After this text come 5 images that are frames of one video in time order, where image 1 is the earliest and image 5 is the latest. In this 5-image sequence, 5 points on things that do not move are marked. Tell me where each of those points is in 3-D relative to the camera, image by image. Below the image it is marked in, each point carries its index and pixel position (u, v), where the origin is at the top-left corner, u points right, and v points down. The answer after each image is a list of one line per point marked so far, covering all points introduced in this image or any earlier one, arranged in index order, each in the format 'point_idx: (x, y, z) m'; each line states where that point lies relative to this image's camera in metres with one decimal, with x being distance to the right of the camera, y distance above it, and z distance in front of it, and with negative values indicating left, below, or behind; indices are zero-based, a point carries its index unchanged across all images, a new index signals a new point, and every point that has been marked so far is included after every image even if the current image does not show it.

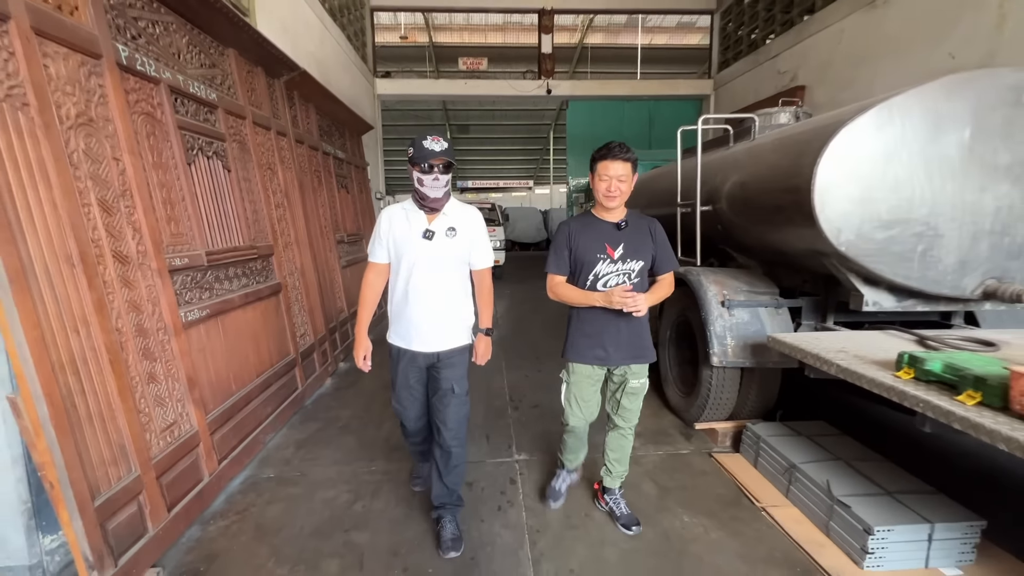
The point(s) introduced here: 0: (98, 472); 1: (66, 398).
0: (-1.5, -0.7, +1.7) m
1: (-1.5, -0.4, +1.7) m
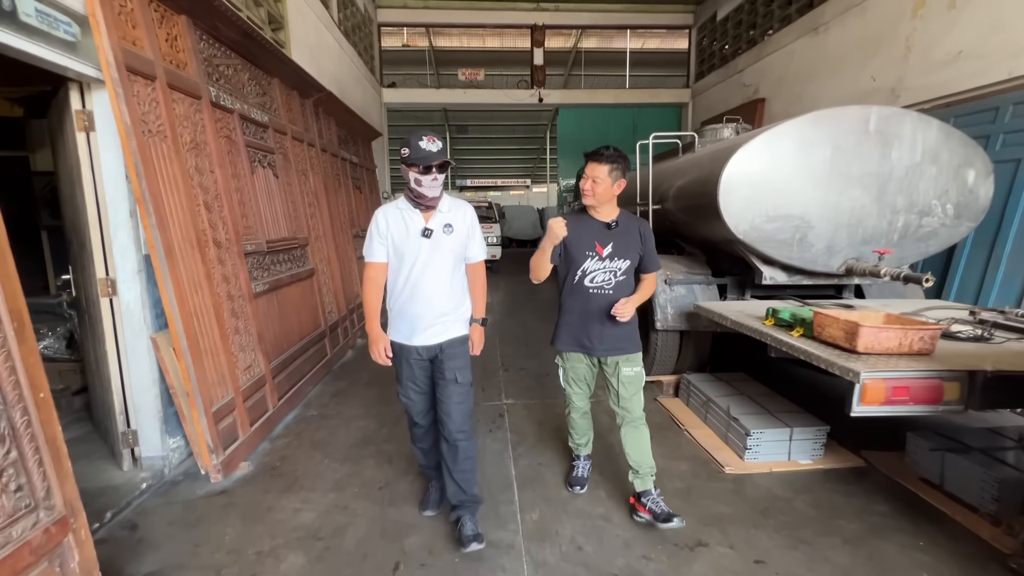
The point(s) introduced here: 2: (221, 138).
0: (-1.6, -0.5, +2.5) m
1: (-1.6, -0.2, +2.4) m
2: (-1.8, +0.9, +2.9) m
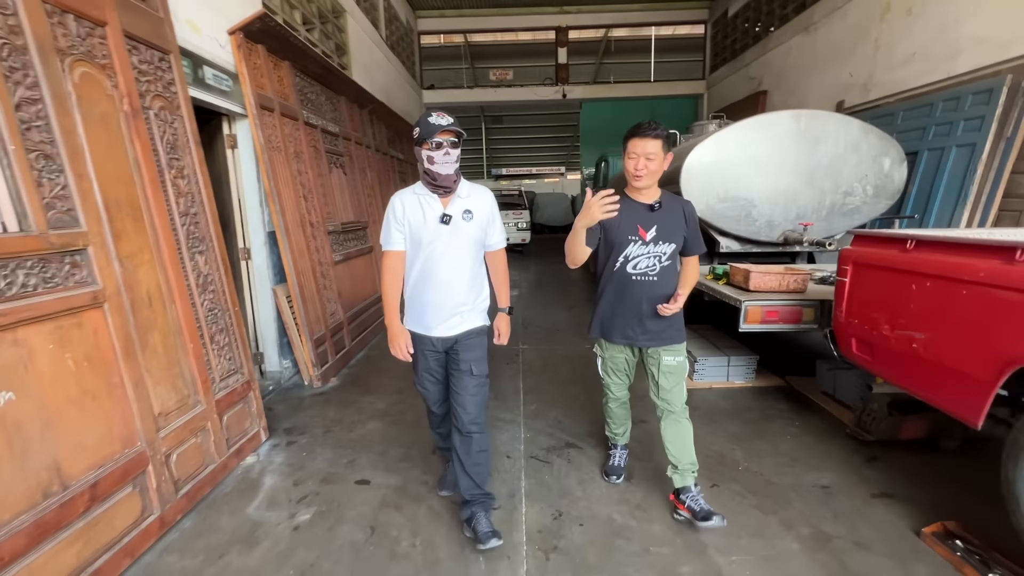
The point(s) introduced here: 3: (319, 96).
0: (-1.5, -0.3, +3.6) m
1: (-1.5, 0.0, +3.5) m
2: (-1.7, +1.2, +4.0) m
3: (-1.8, +1.8, +4.4) m
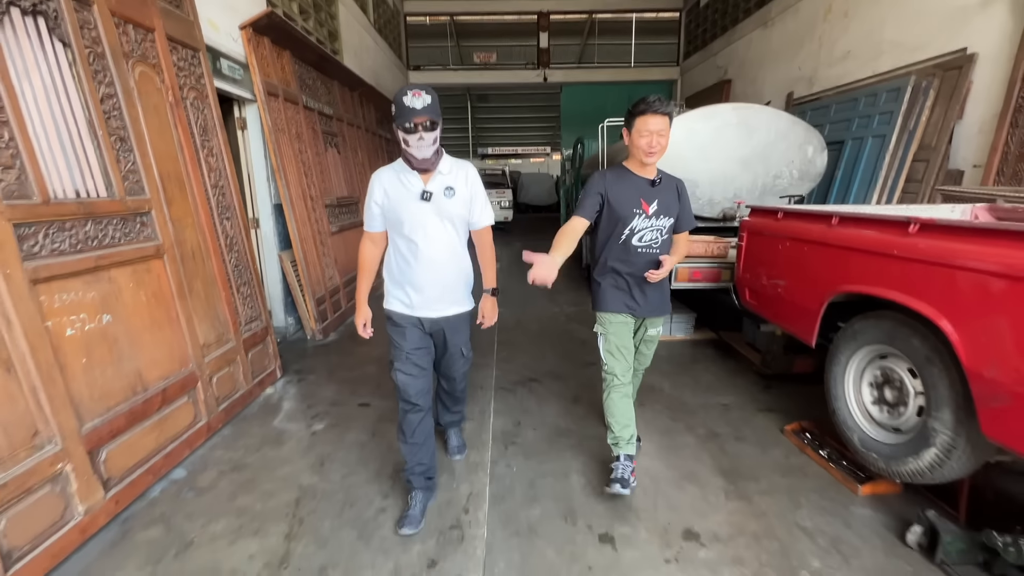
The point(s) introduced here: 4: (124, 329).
0: (-1.7, 0.0, +4.1) m
1: (-1.8, +0.3, +4.0) m
2: (-1.9, +1.5, +4.5) m
3: (-2.0, +2.1, +4.8) m
4: (-1.7, -0.2, +2.1) m
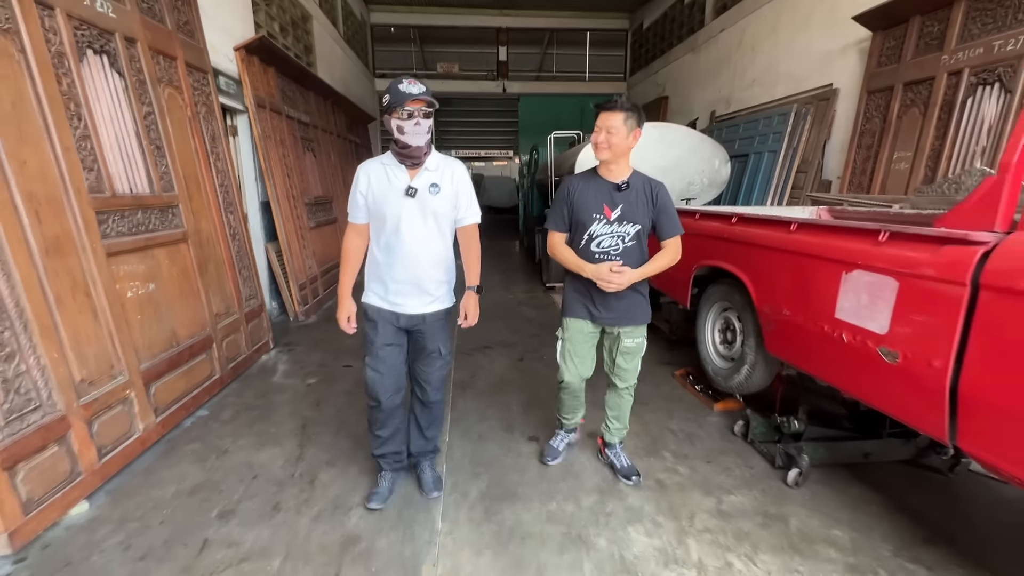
0: (-2.1, +0.1, +4.7) m
1: (-2.2, +0.4, +4.6) m
2: (-2.3, +1.6, +5.0) m
3: (-2.4, +2.2, +5.3) m
4: (-1.9, 0.0, +2.6) m
